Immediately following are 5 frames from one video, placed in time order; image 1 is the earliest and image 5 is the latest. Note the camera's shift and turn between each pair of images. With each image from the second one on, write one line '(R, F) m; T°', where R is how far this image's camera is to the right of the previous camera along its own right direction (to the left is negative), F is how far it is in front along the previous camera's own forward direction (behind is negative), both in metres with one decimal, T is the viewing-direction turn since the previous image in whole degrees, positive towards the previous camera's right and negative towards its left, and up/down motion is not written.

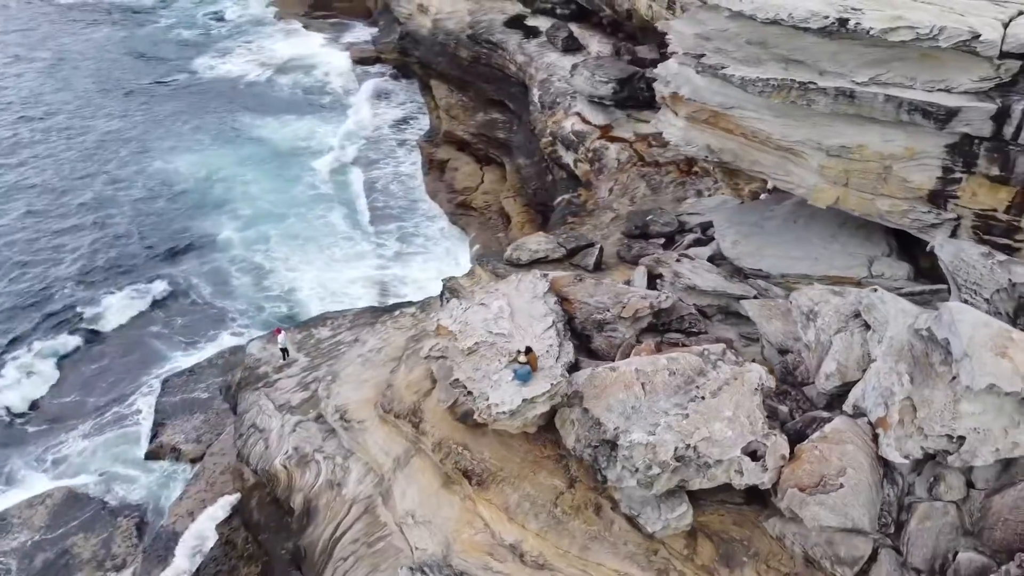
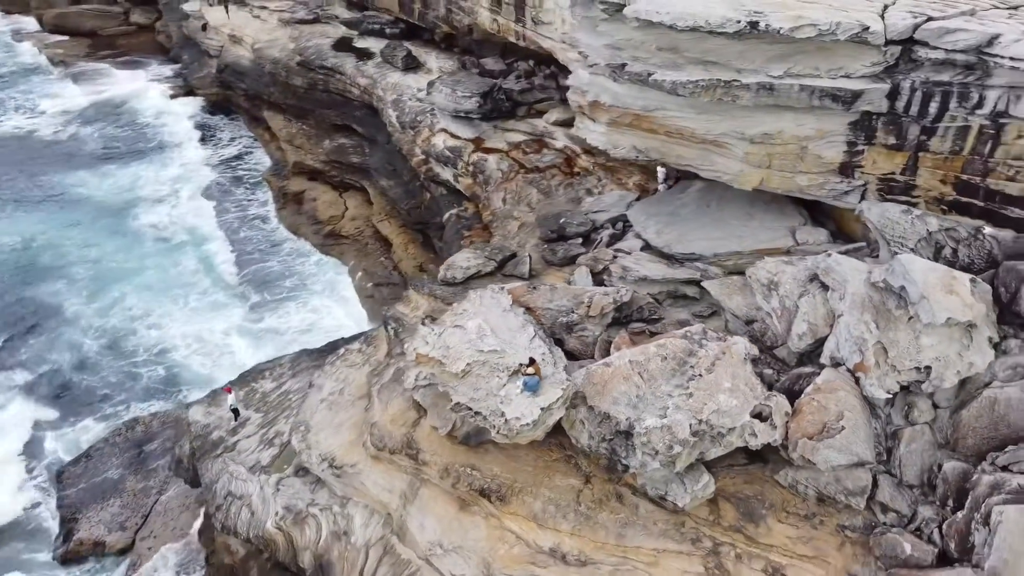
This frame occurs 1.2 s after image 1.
(-1.5, 0.0) m; +14°
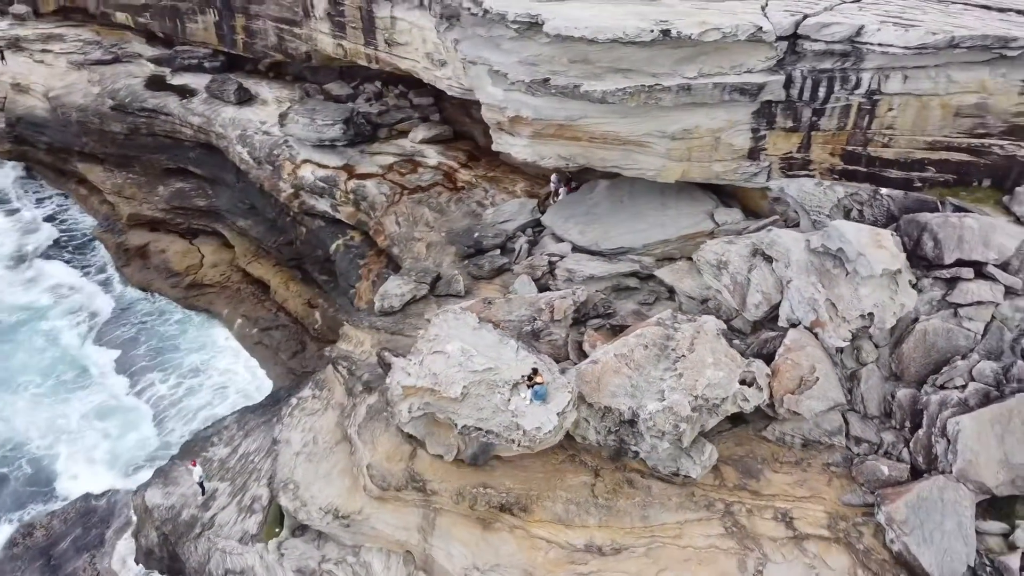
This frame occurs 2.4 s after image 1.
(-1.7, 0.0) m; +15°
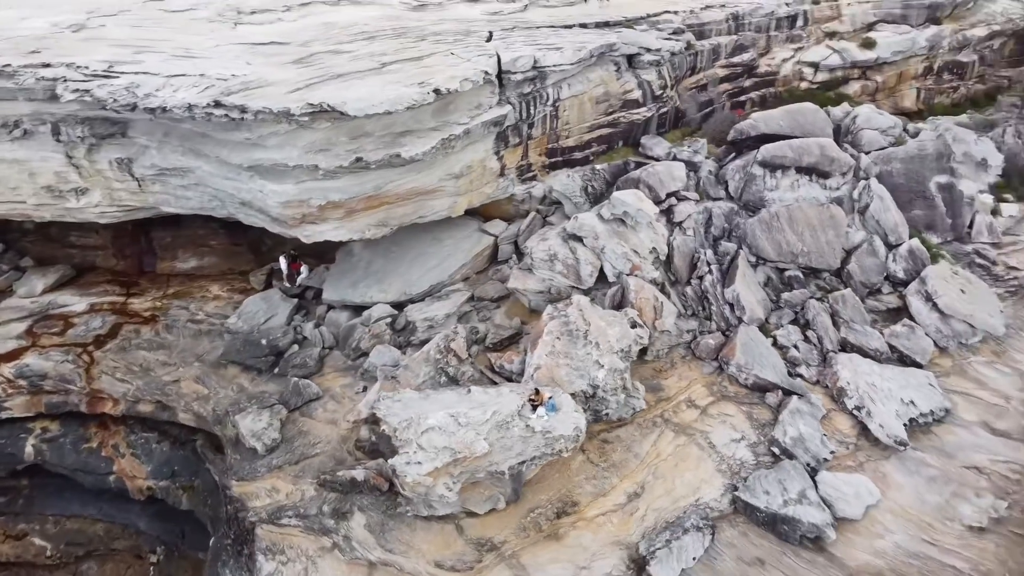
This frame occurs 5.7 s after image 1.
(-4.9, +1.1) m; +42°
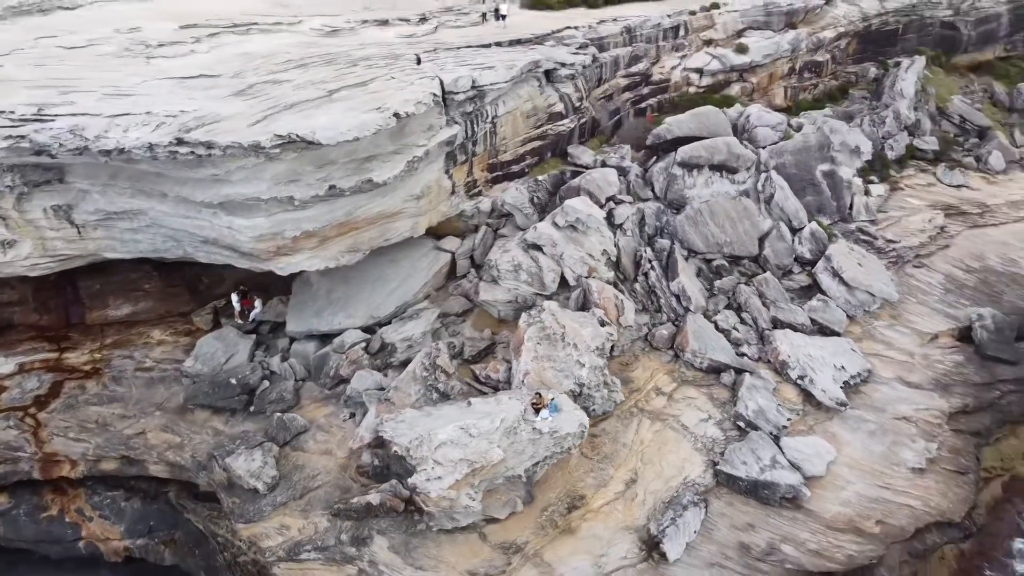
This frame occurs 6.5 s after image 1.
(-1.4, -0.2) m; +10°
